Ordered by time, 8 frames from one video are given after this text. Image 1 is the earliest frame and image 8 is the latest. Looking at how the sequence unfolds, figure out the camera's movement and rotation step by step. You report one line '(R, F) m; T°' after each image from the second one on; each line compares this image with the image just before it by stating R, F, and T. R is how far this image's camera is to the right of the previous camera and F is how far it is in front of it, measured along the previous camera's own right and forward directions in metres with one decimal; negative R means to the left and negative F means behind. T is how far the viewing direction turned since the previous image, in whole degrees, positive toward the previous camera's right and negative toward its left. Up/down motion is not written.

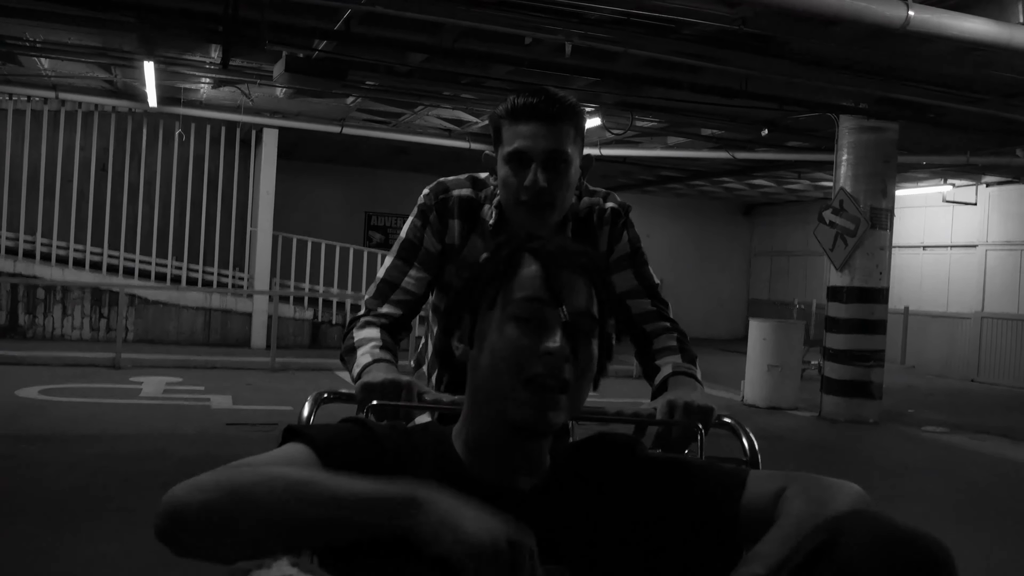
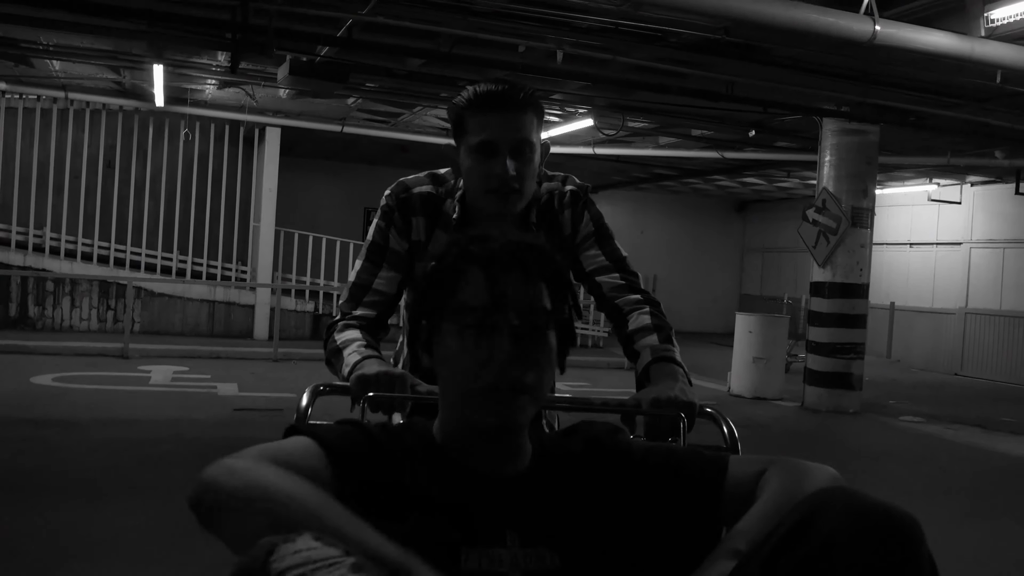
(0.0, -0.4) m; 0°
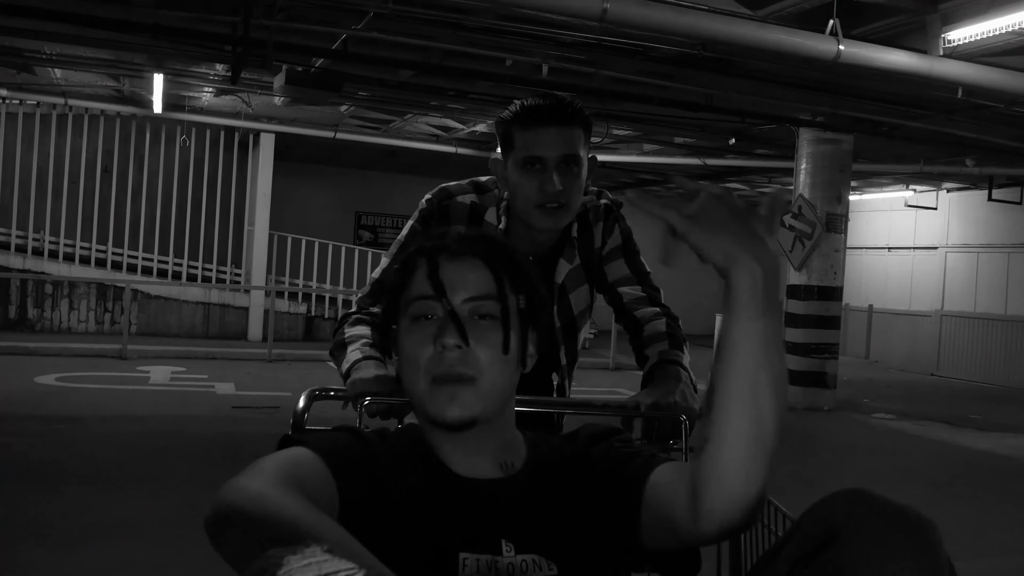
(0.0, -0.4) m; +1°
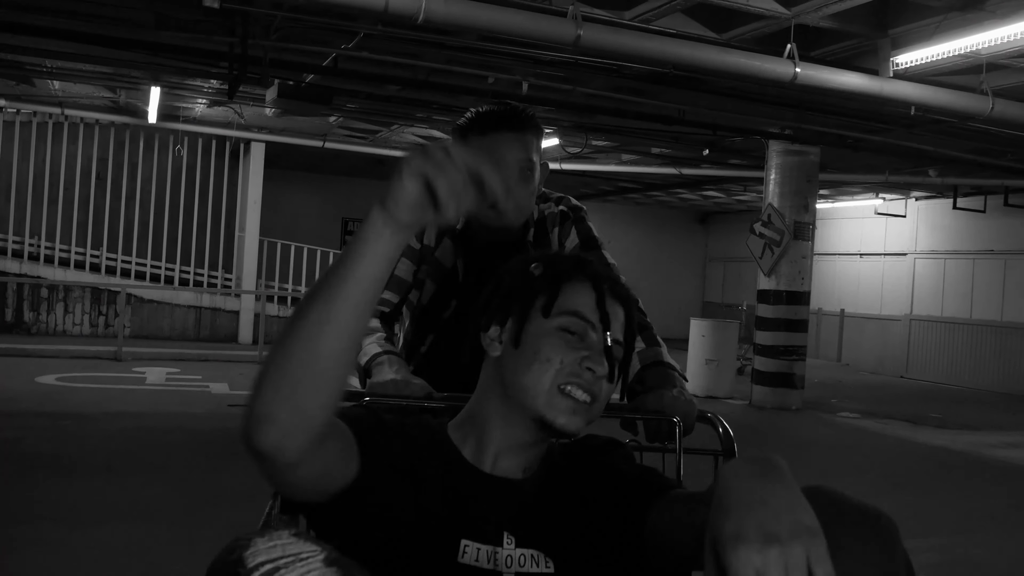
(0.0, -0.5) m; +1°
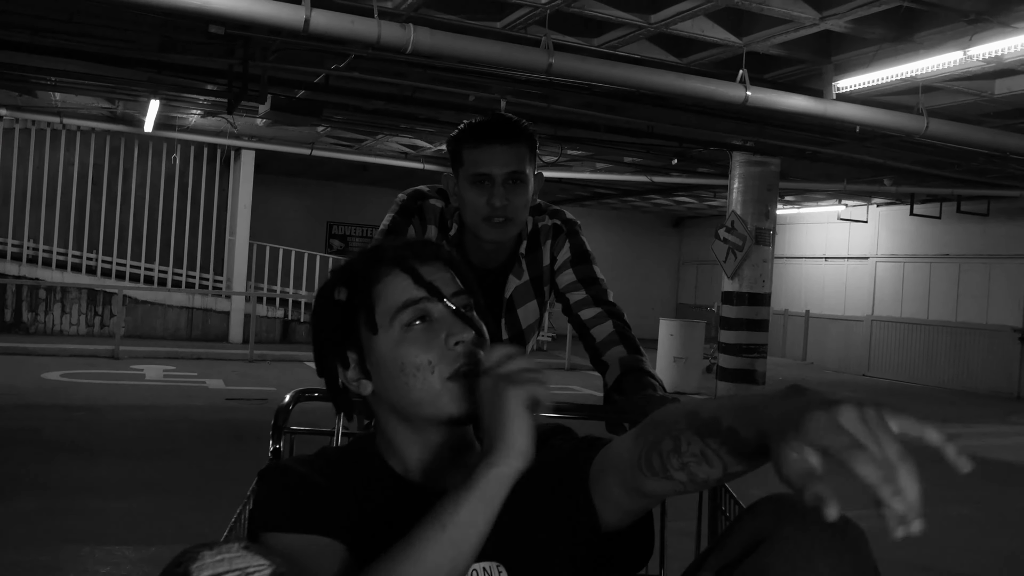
(0.0, -0.7) m; +1°
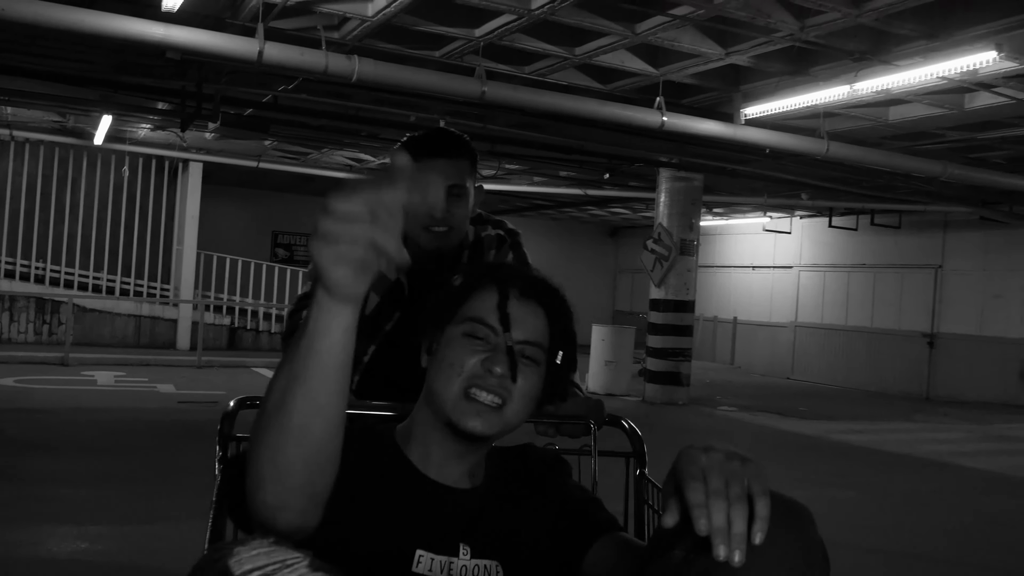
(+0.1, -0.7) m; +4°
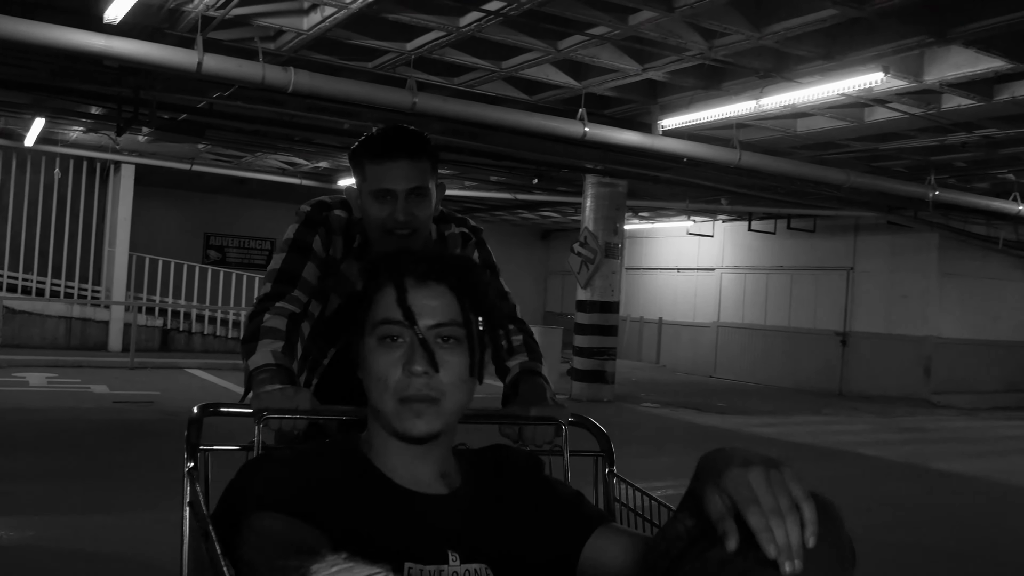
(+0.1, -0.5) m; +4°
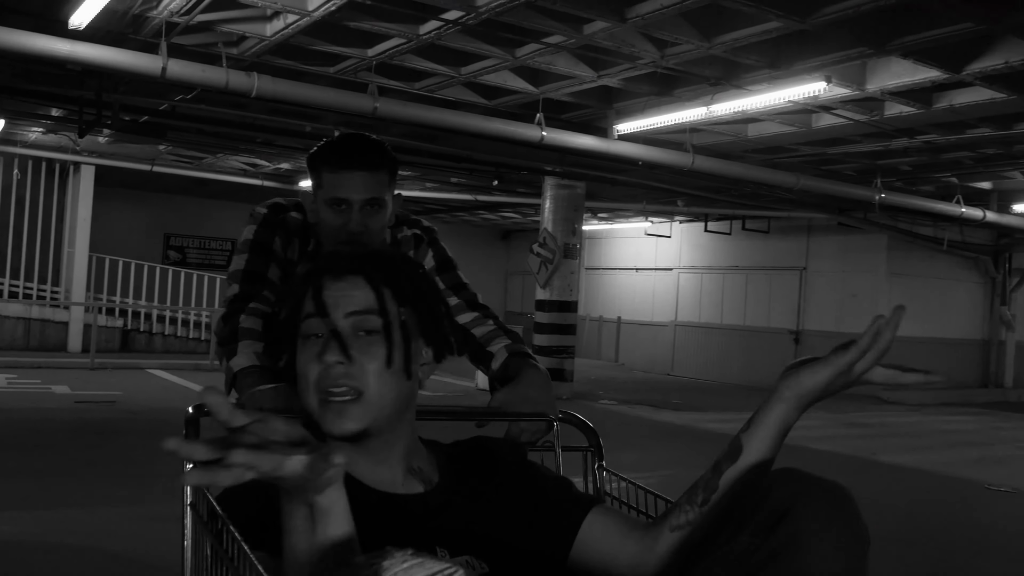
(0.0, -0.3) m; +2°
